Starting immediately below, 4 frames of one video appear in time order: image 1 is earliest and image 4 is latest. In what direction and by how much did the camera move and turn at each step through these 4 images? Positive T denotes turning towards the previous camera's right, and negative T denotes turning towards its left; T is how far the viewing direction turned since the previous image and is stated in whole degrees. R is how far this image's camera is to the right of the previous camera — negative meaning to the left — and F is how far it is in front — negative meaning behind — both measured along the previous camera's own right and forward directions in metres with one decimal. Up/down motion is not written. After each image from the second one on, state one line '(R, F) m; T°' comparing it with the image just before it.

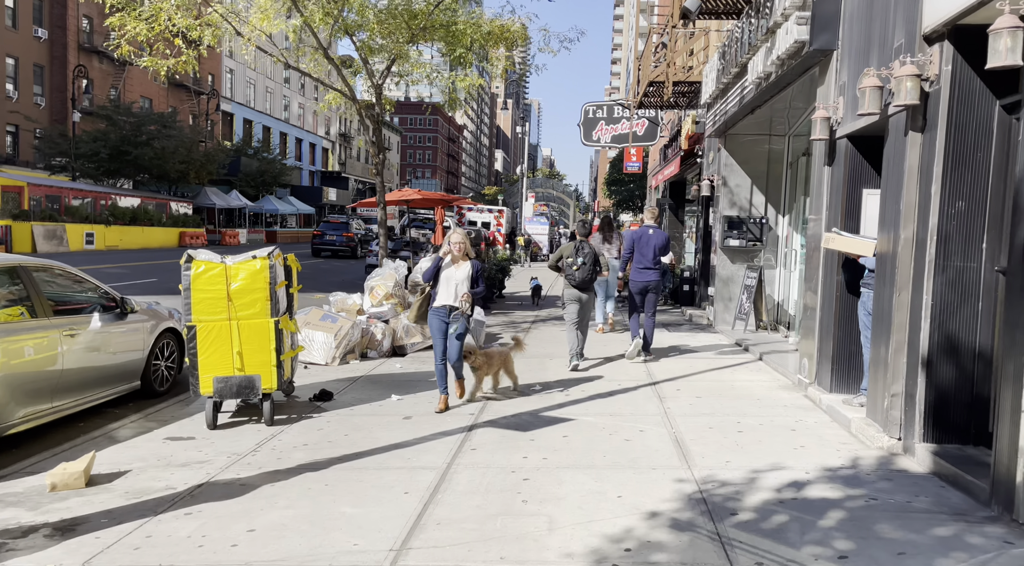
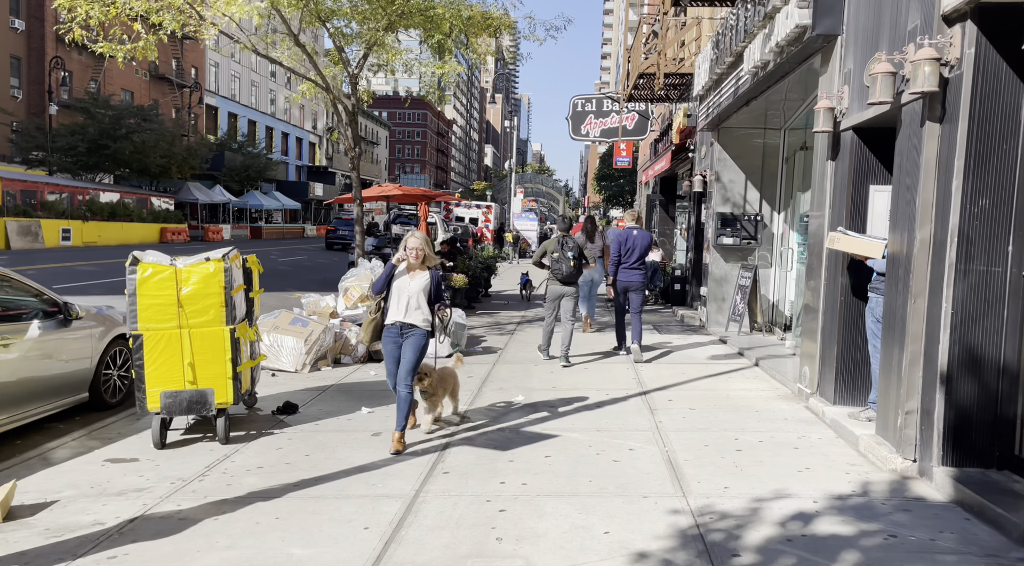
(+0.1, +0.6) m; +1°
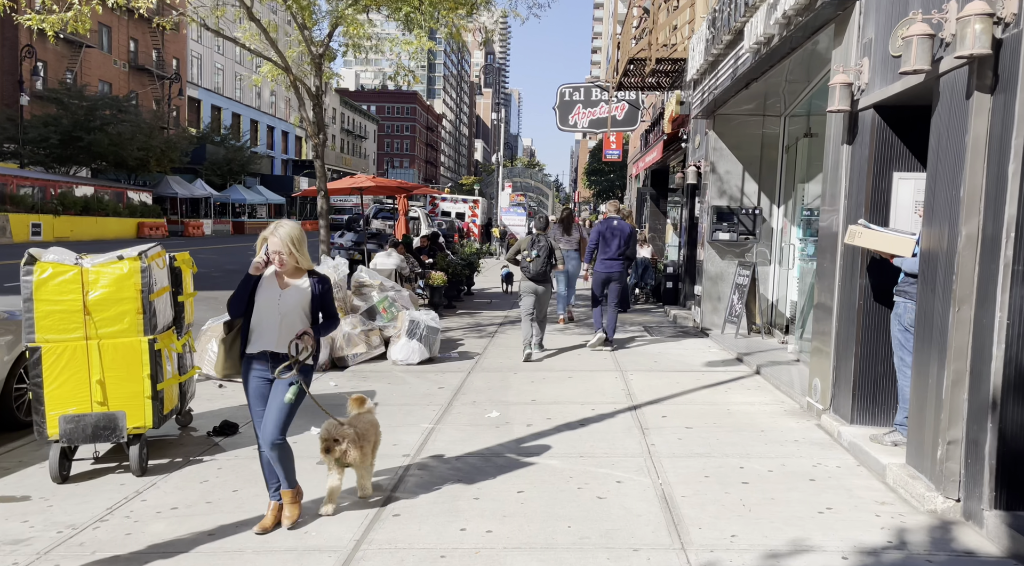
(+0.1, +1.0) m; +1°
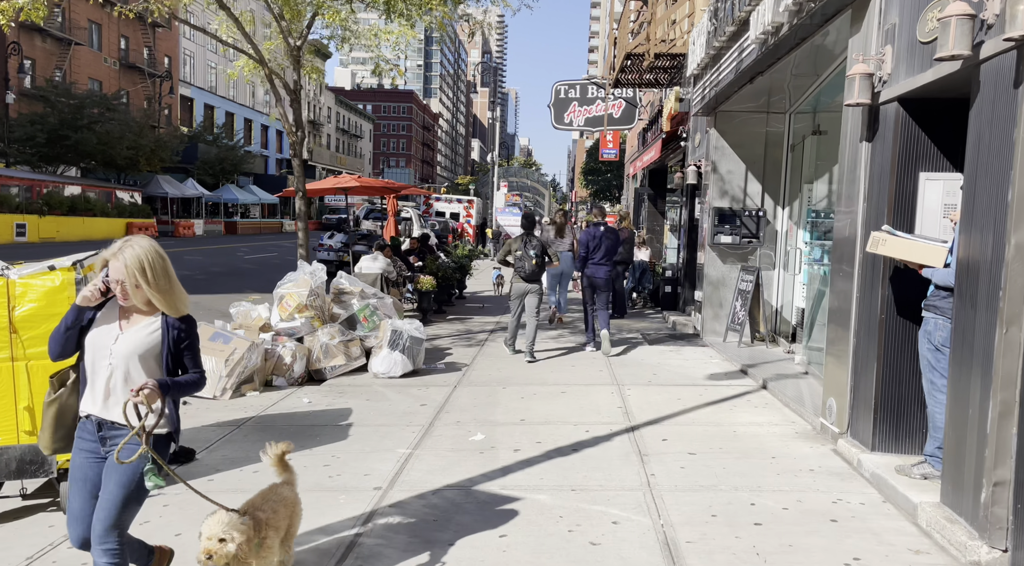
(+0.1, +0.6) m; 0°
